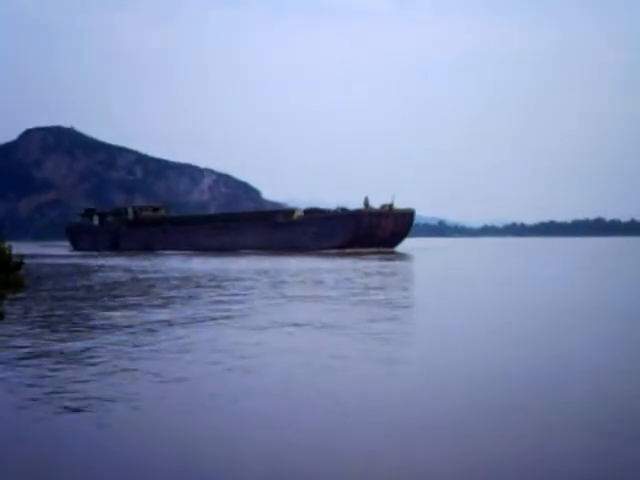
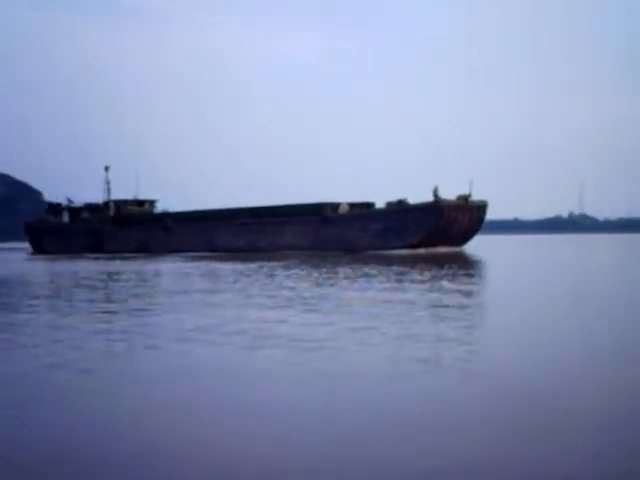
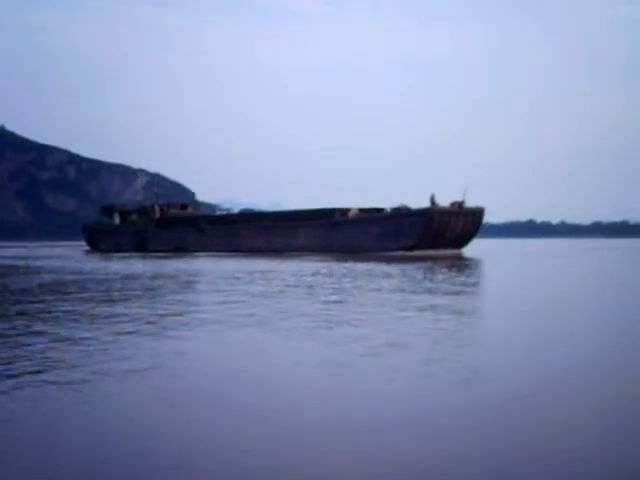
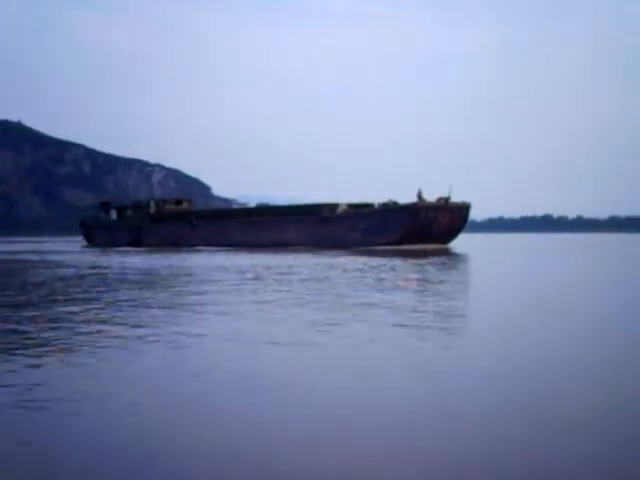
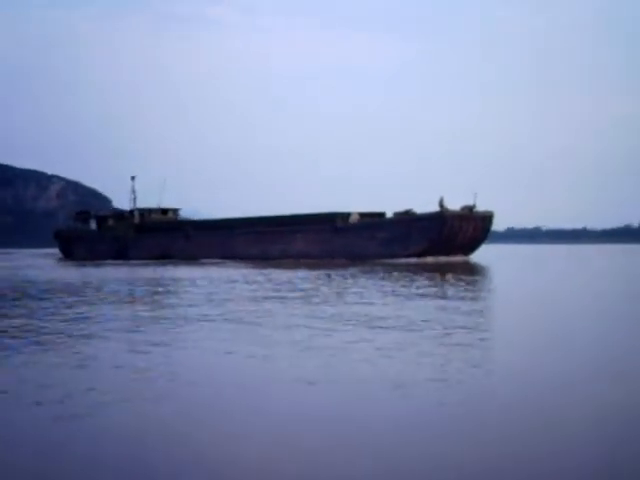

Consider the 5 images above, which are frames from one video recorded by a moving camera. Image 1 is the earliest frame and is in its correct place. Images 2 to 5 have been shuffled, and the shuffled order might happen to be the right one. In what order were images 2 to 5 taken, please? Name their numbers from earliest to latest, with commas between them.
4, 3, 5, 2
